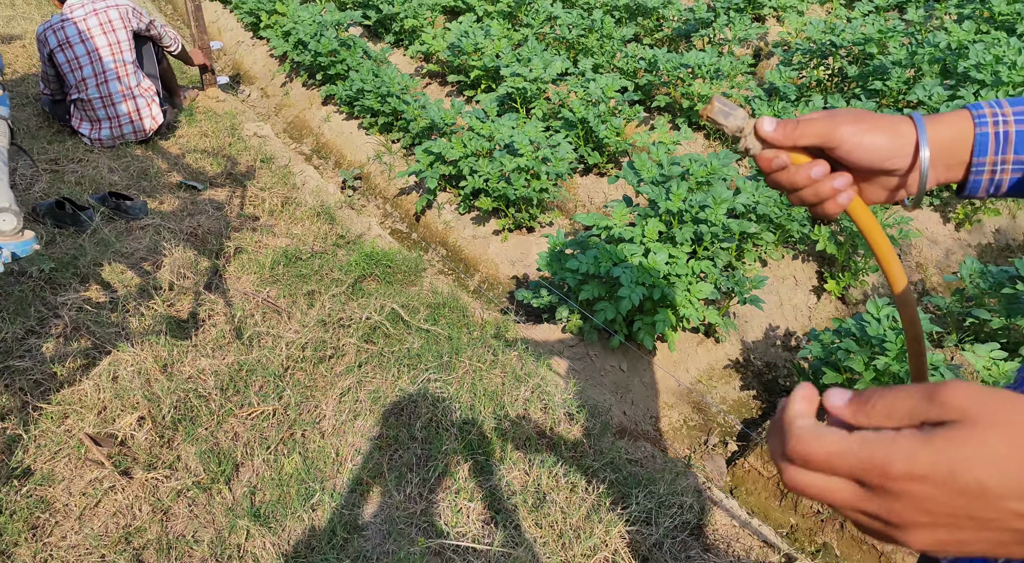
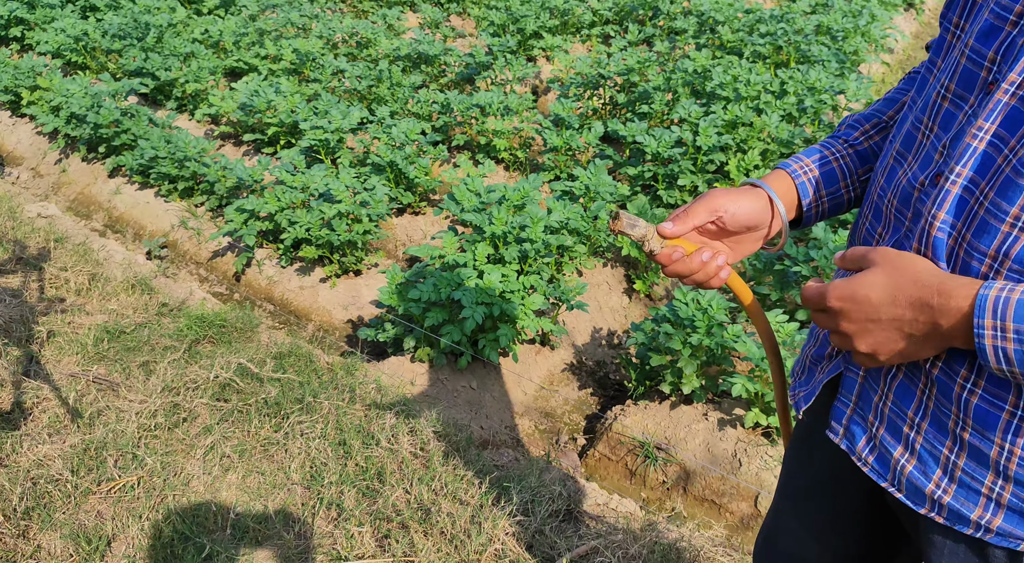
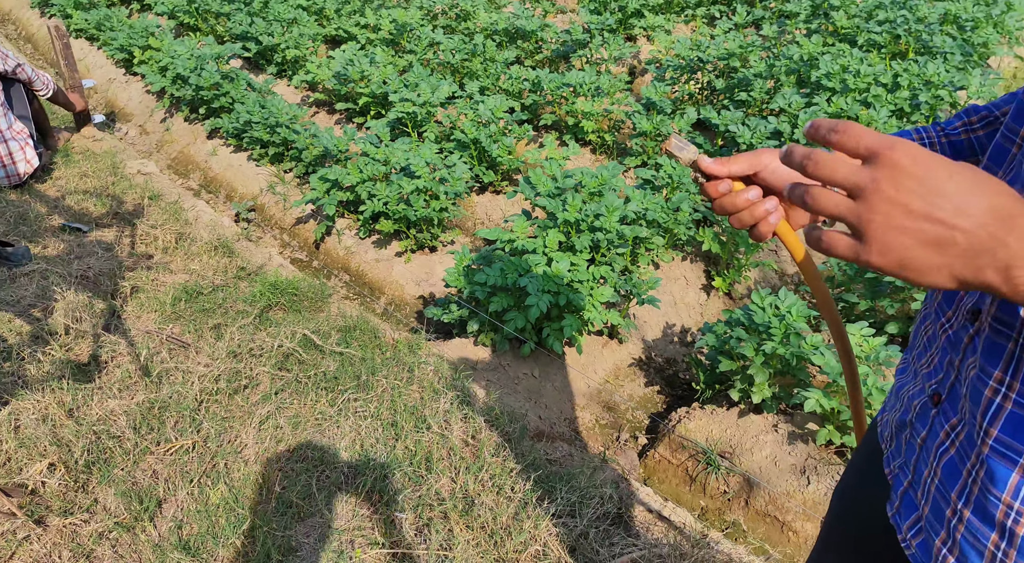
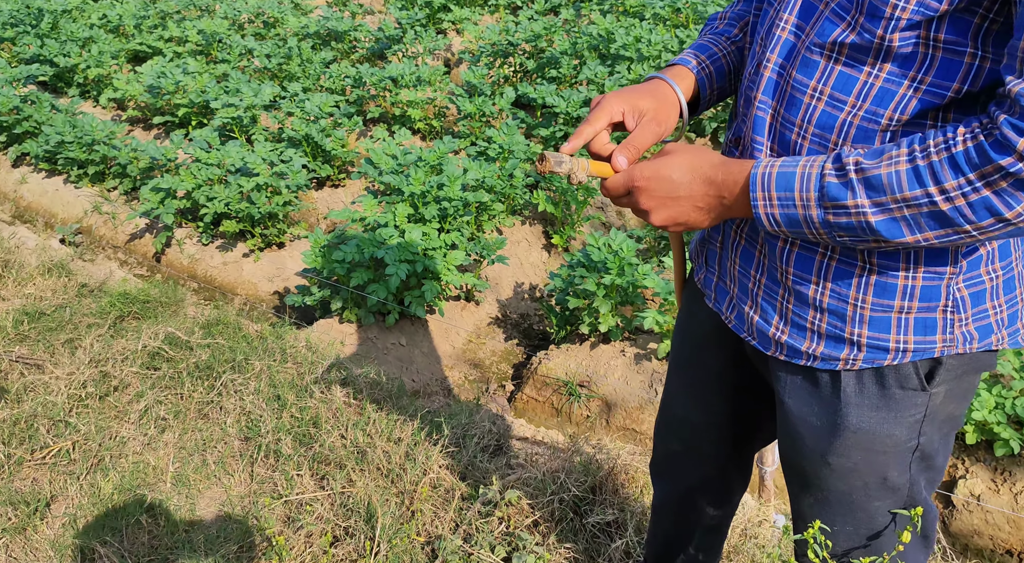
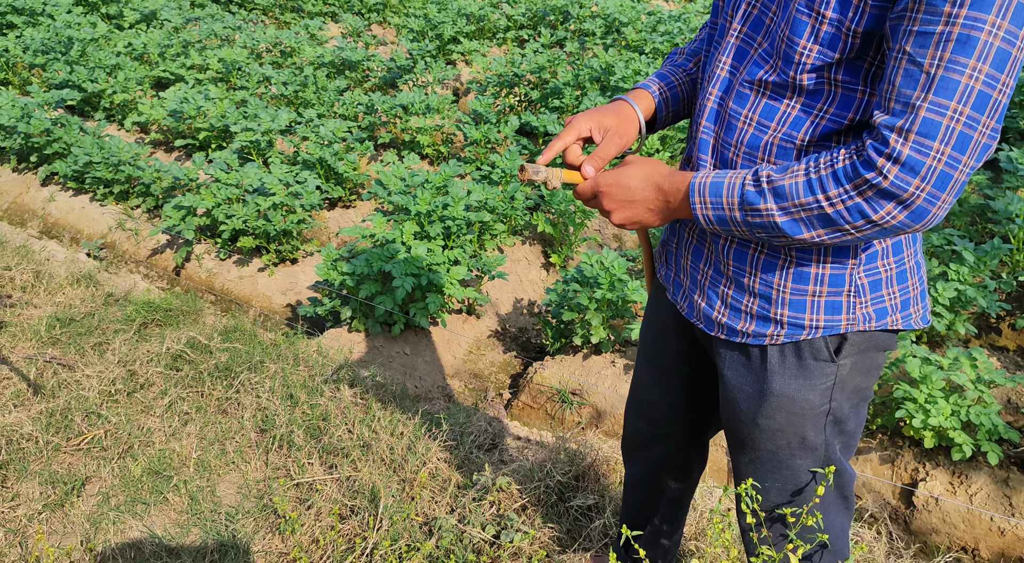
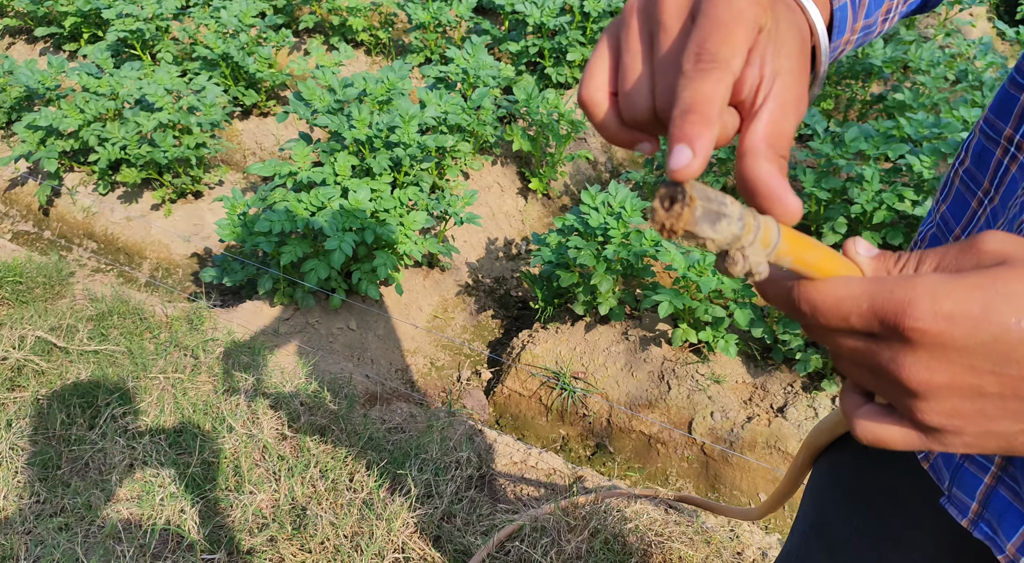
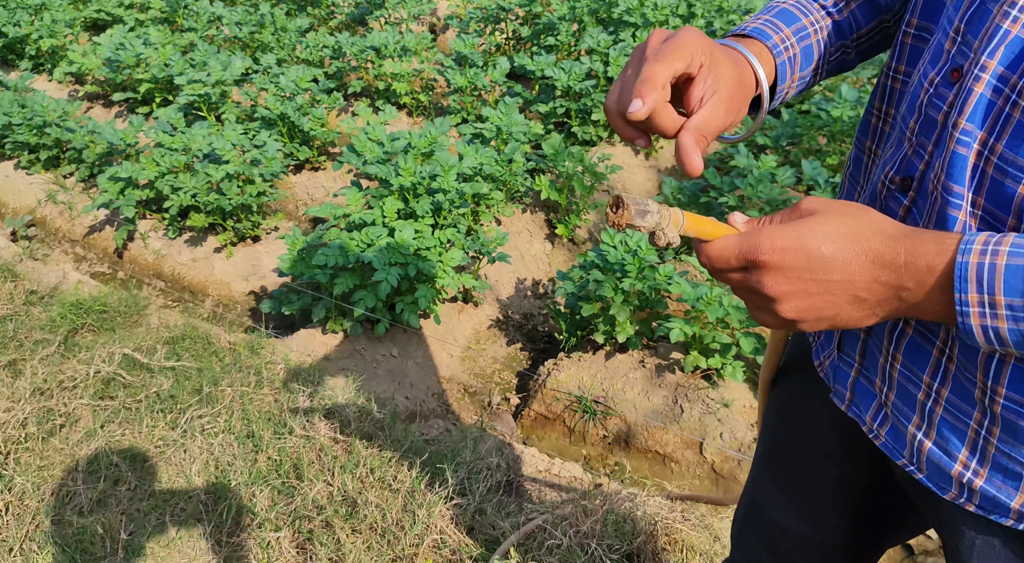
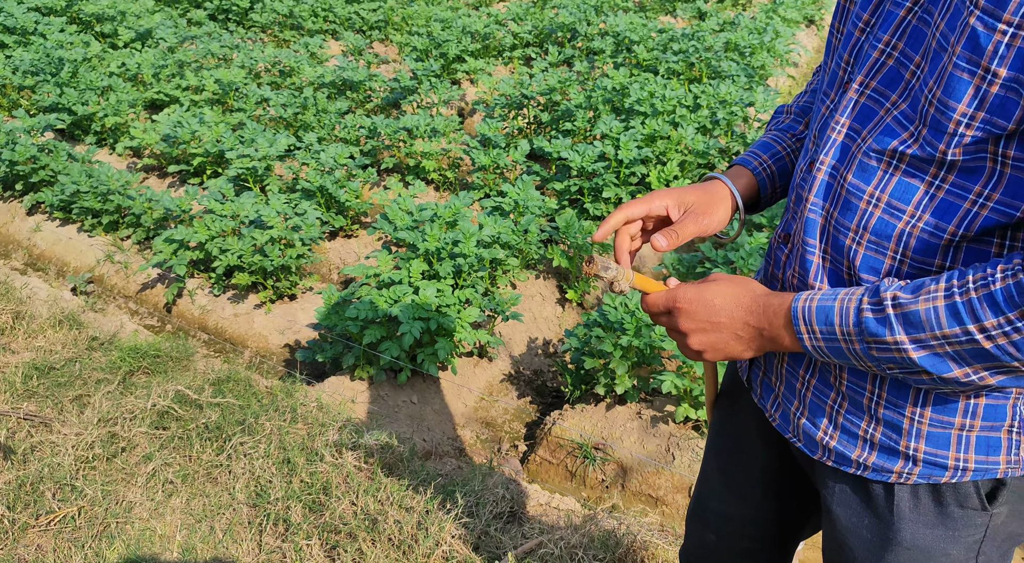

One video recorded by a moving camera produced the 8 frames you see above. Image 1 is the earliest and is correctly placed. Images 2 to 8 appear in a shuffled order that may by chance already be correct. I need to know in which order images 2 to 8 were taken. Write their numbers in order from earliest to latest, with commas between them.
3, 2, 8, 5, 4, 7, 6
